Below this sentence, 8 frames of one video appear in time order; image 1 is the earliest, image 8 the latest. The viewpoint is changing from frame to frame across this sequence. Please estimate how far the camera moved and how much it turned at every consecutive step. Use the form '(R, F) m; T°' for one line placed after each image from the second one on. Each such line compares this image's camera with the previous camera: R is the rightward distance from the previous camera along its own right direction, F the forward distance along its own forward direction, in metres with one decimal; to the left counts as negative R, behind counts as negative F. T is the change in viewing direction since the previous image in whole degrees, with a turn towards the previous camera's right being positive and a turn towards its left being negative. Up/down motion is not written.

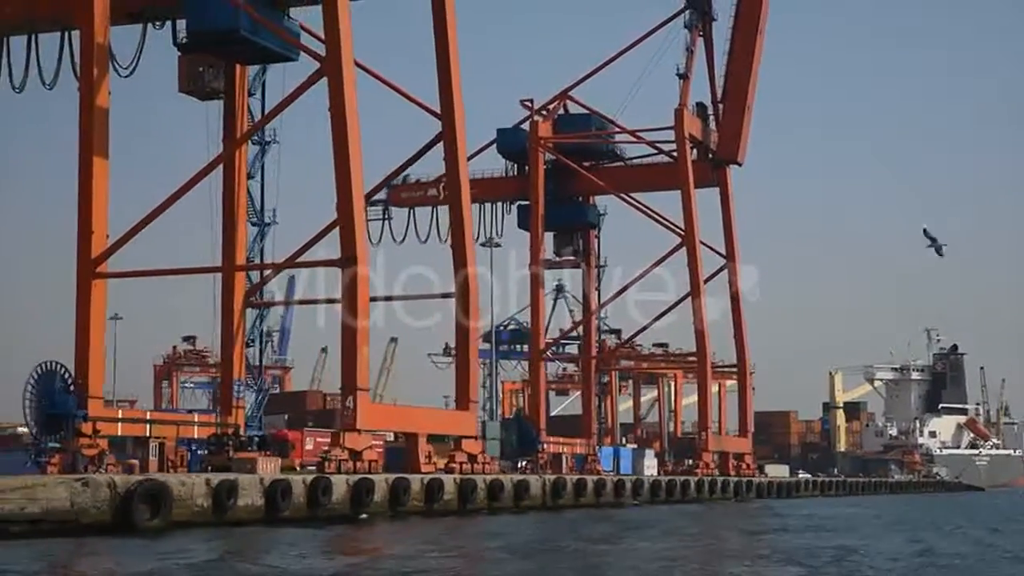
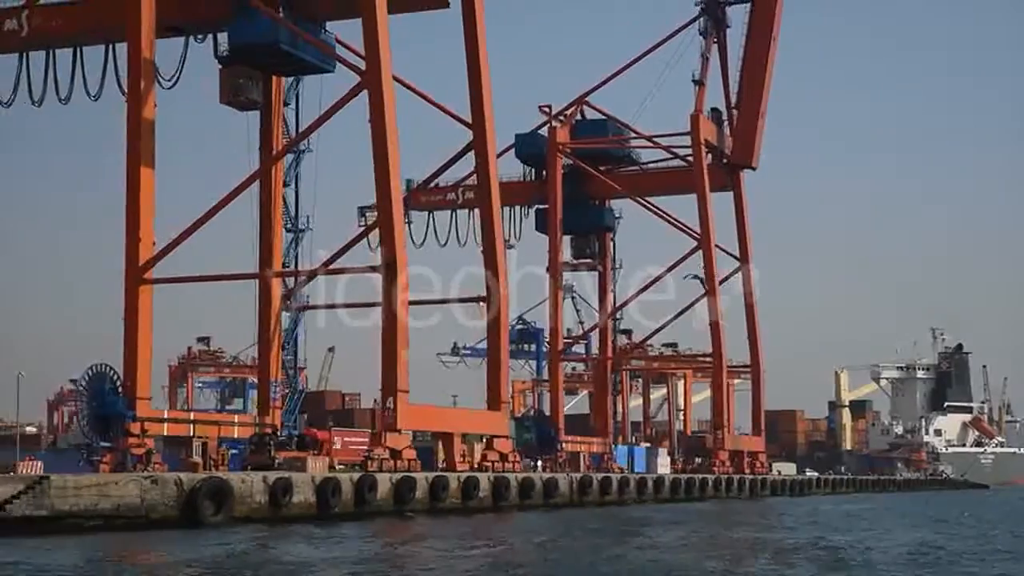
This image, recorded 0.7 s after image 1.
(-0.5, -0.8) m; 0°
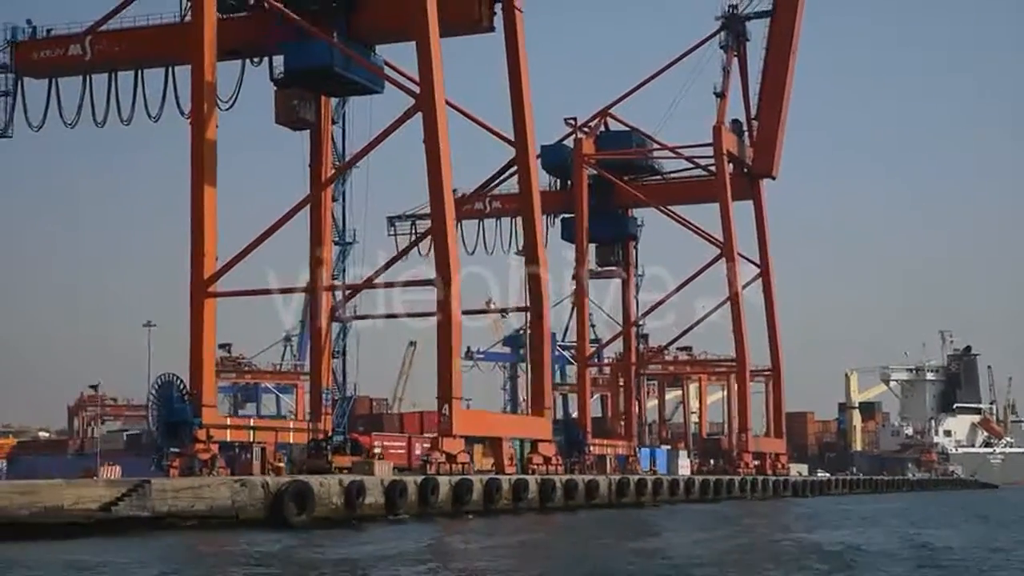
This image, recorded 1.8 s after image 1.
(-0.7, -1.1) m; 0°
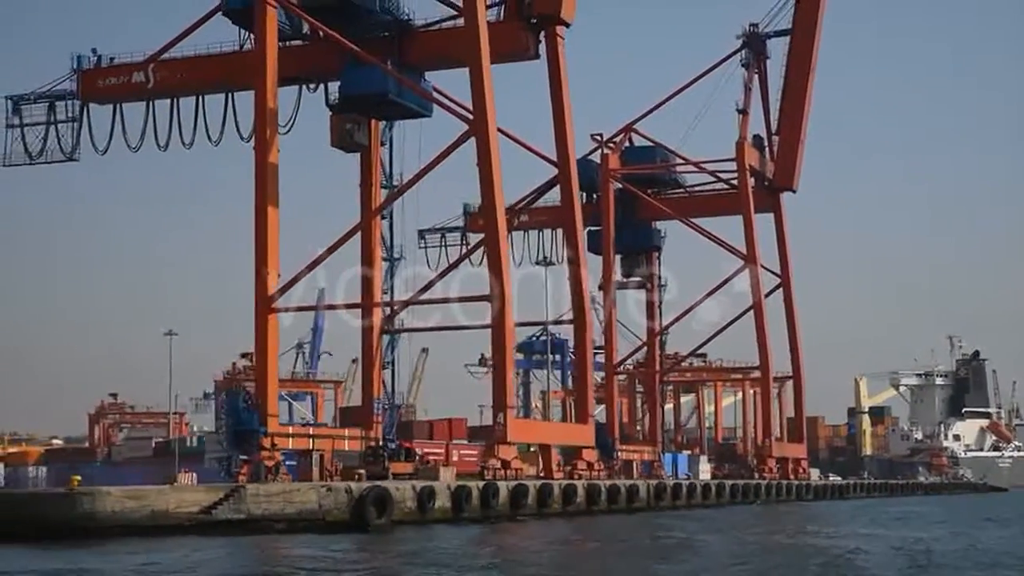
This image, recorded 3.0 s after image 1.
(-0.8, -1.3) m; 0°
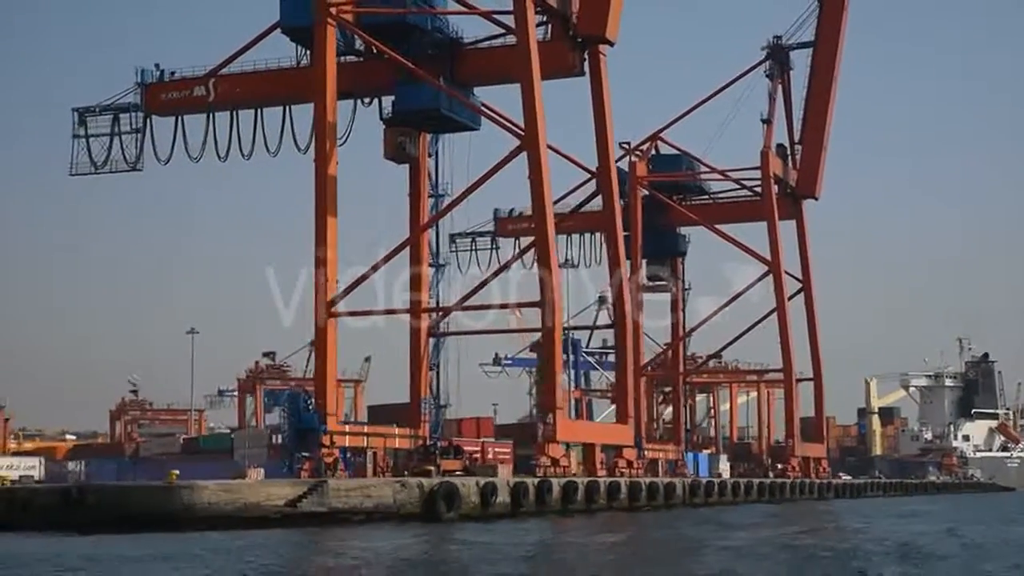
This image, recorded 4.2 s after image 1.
(-0.8, -1.2) m; 0°
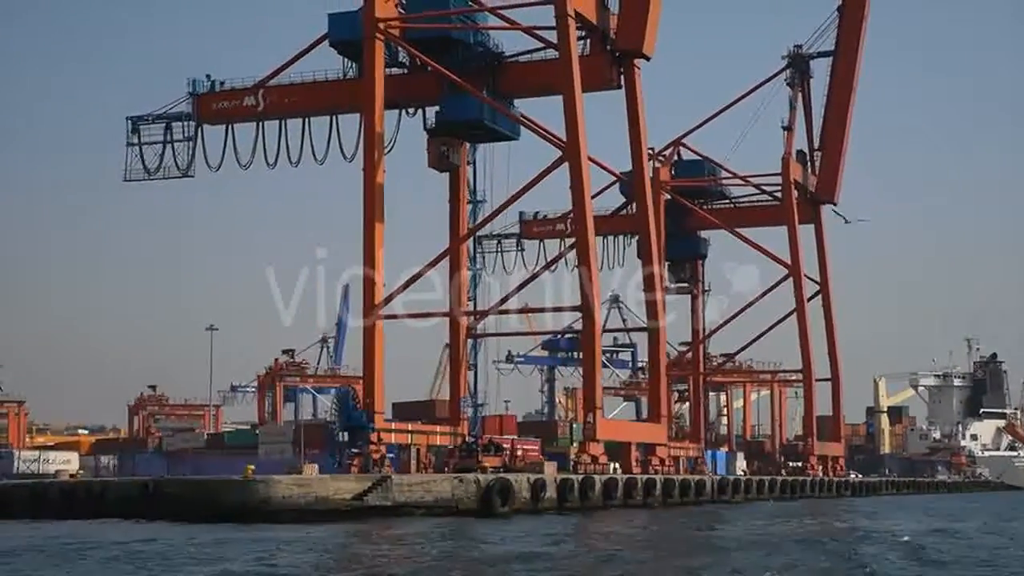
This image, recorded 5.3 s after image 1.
(-0.7, -1.1) m; 0°
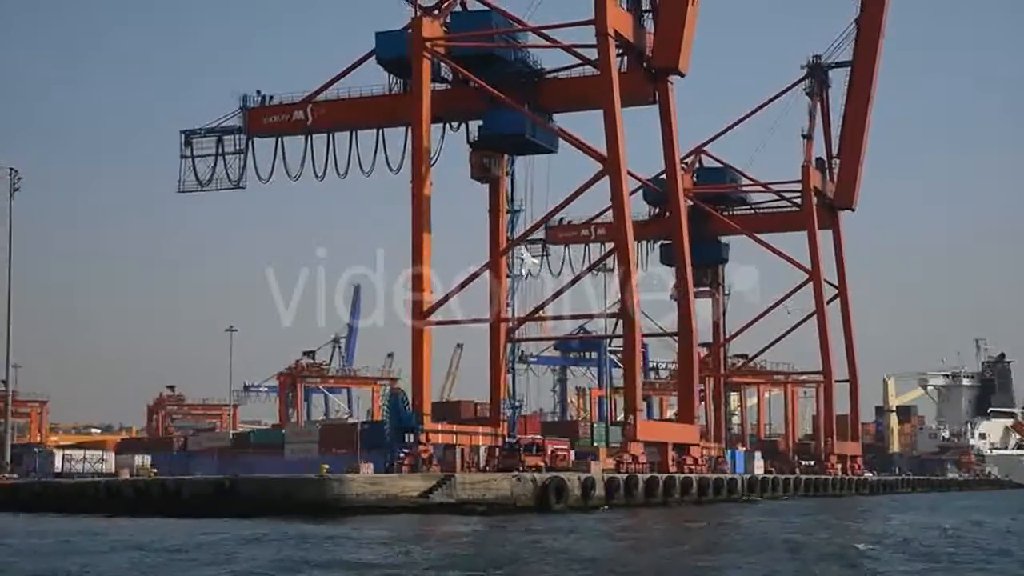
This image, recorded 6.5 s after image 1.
(-0.8, -1.2) m; 0°
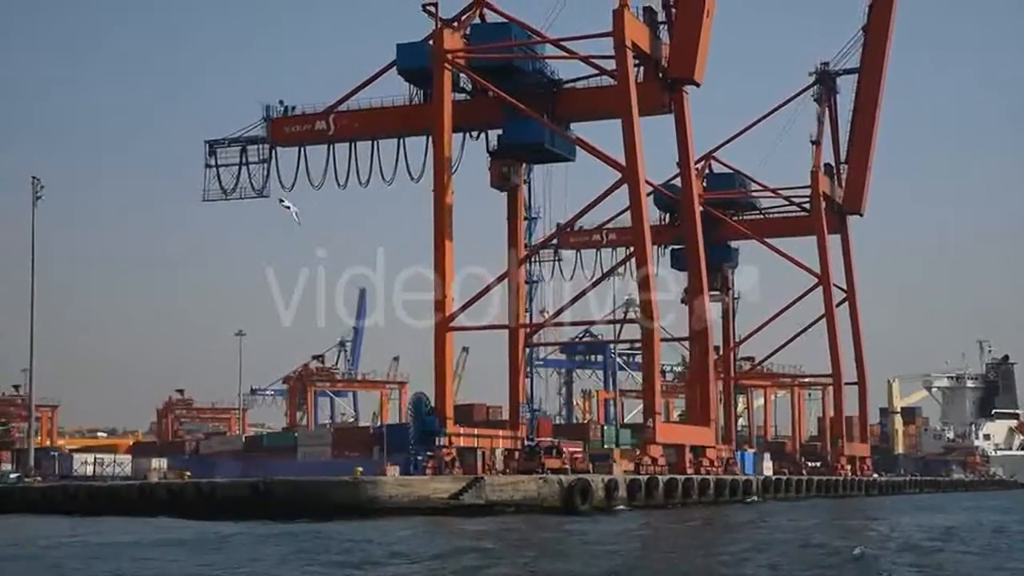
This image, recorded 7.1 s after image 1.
(-0.4, -0.6) m; 0°
